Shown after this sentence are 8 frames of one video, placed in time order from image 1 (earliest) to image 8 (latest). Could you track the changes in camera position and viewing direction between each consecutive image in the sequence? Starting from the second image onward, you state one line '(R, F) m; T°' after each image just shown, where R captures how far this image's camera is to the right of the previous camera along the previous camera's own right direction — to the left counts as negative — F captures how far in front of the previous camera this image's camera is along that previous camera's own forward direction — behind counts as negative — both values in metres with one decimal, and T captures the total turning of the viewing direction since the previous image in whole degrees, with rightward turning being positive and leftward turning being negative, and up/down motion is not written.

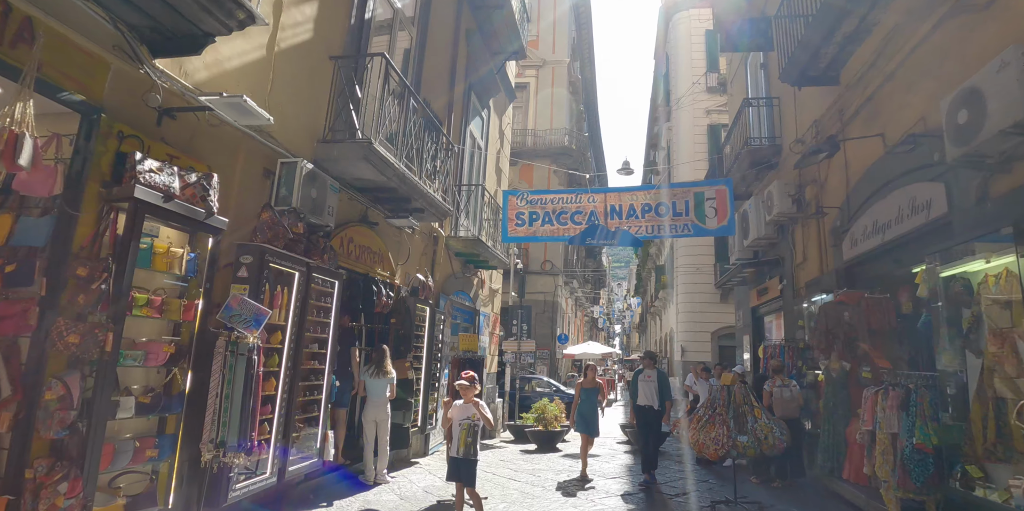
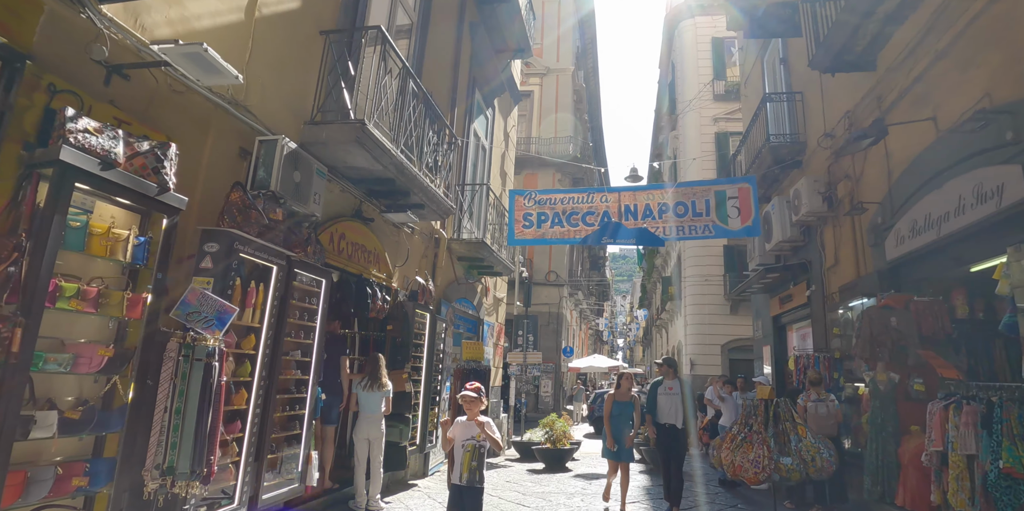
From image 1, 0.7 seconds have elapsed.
(-0.1, +0.7) m; 0°
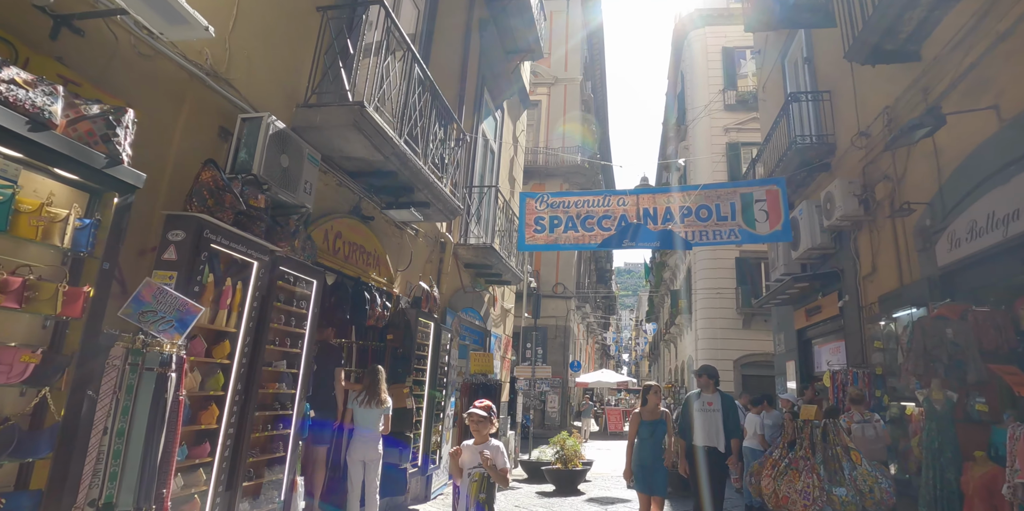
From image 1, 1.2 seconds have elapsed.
(-0.1, +0.6) m; 0°
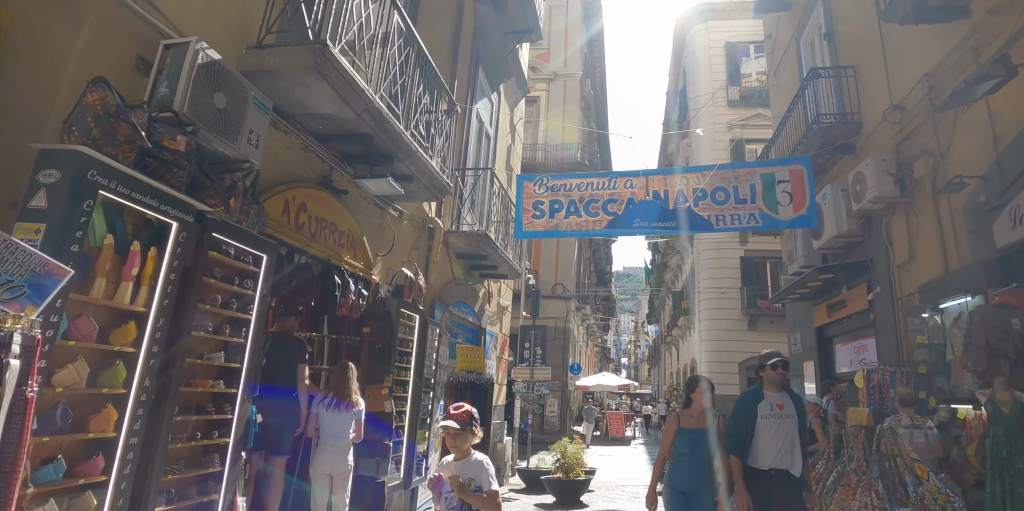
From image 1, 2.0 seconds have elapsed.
(0.0, +0.8) m; 0°
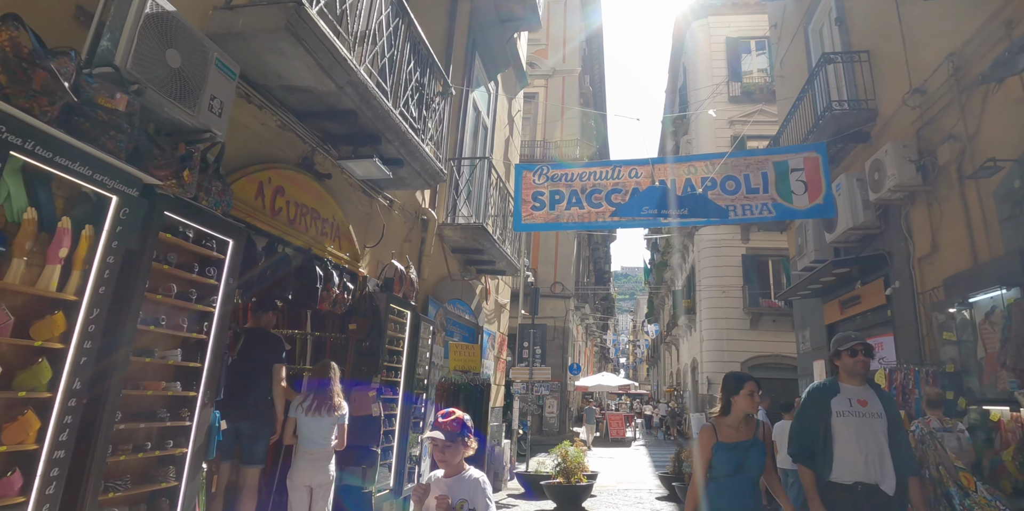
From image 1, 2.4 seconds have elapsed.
(0.0, +0.4) m; 0°
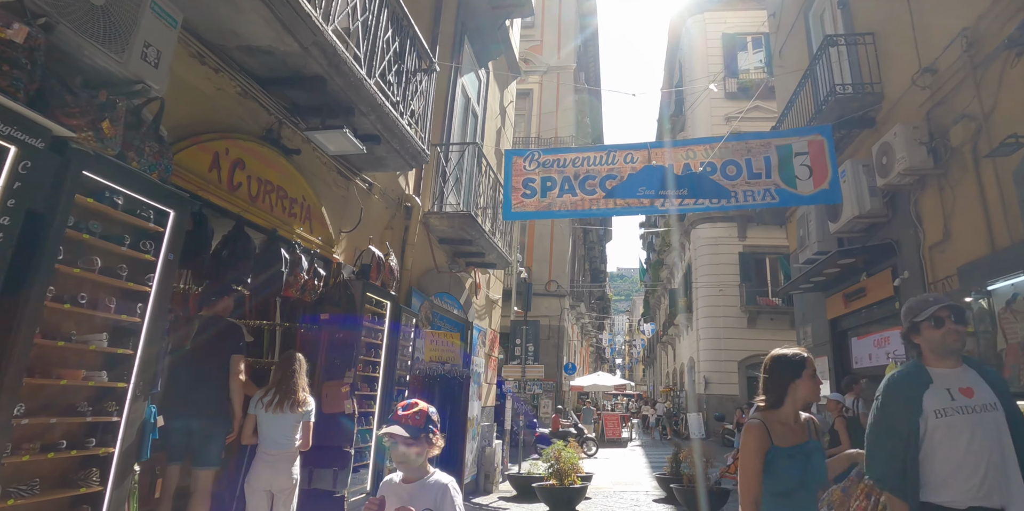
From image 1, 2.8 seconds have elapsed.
(+0.1, +0.4) m; 0°
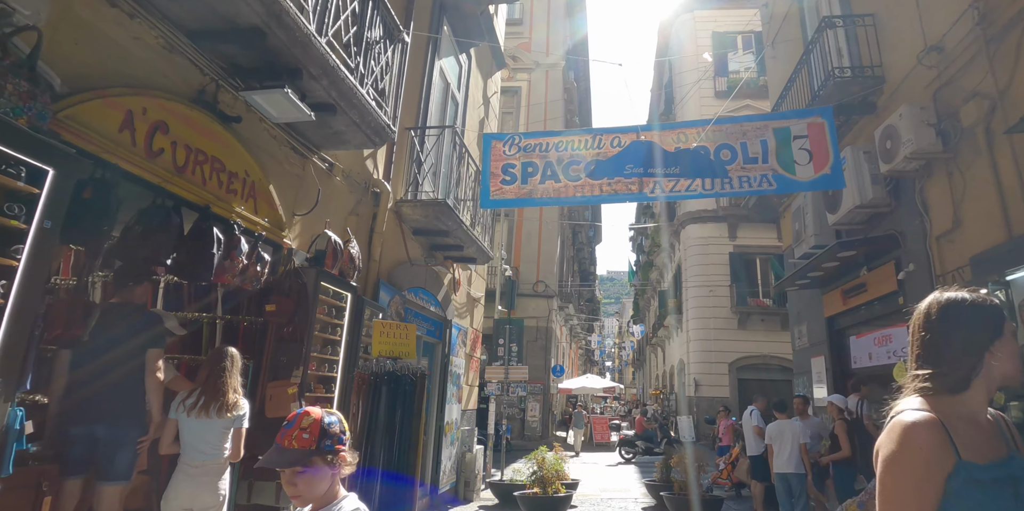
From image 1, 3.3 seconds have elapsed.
(+0.1, +0.5) m; +1°
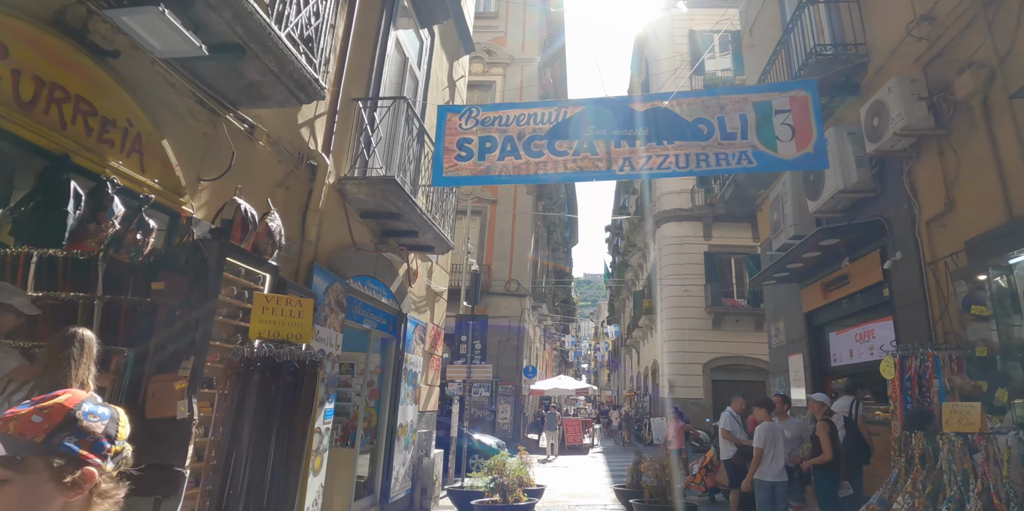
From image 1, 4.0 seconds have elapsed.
(+0.2, +0.6) m; +2°
